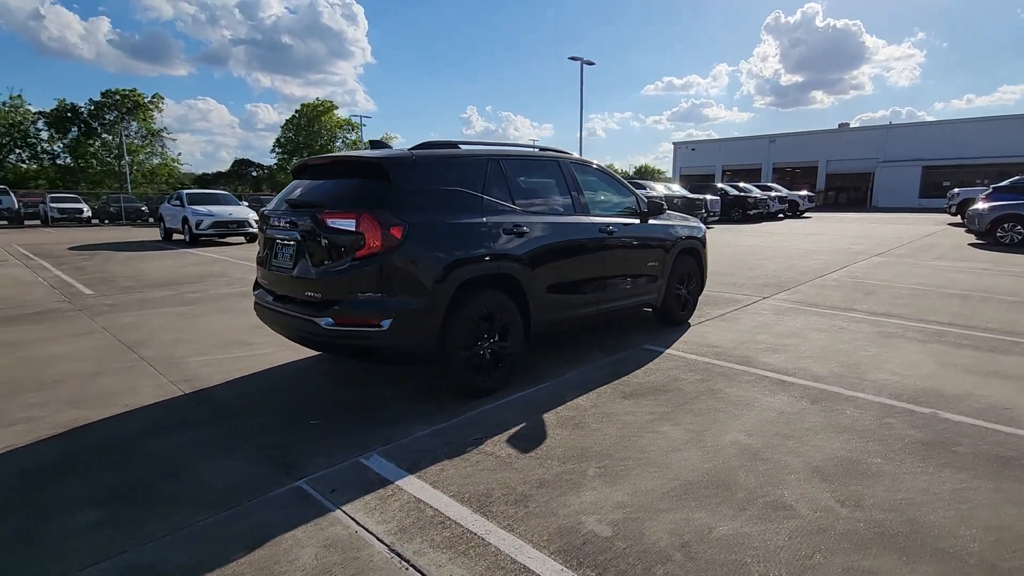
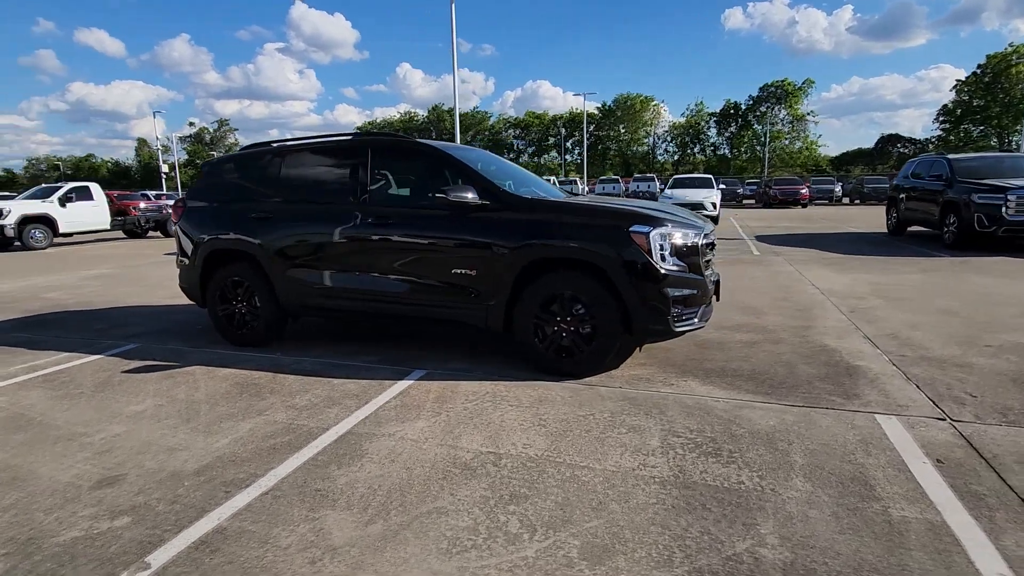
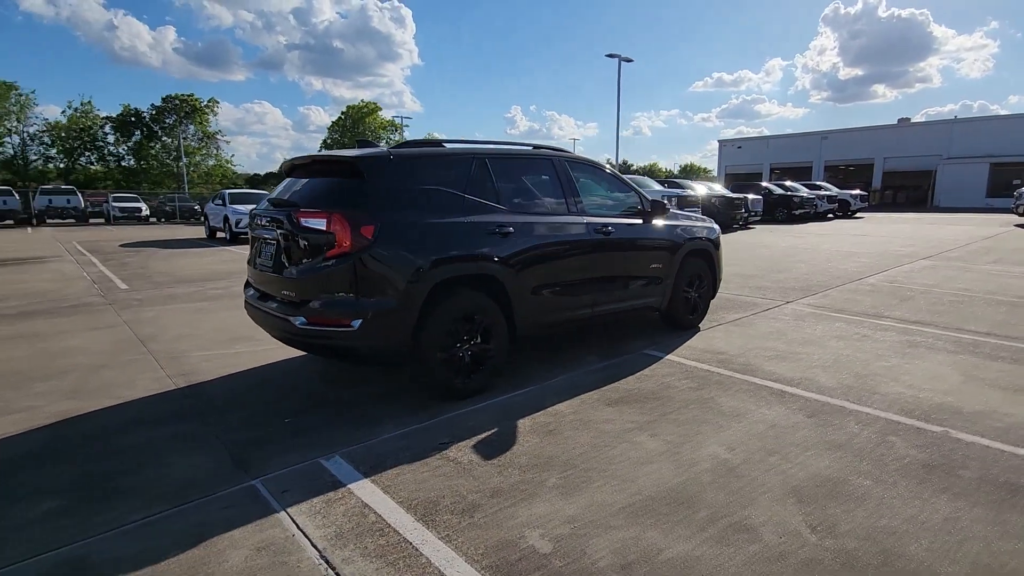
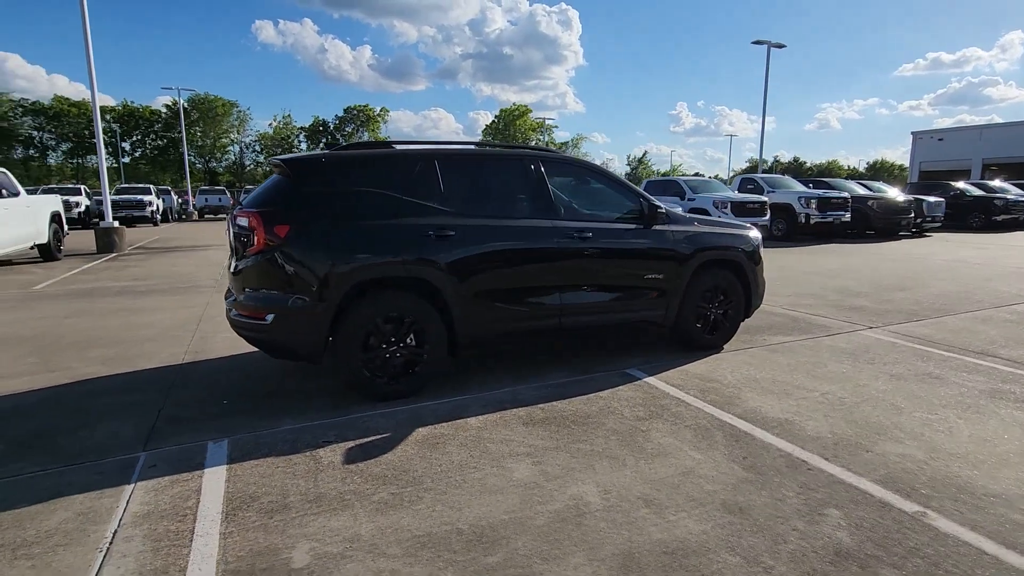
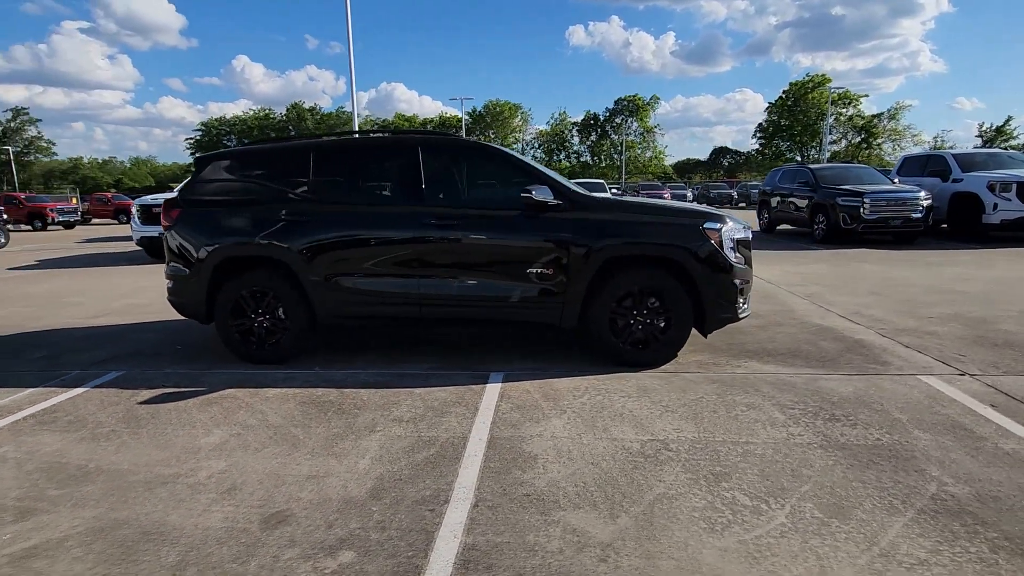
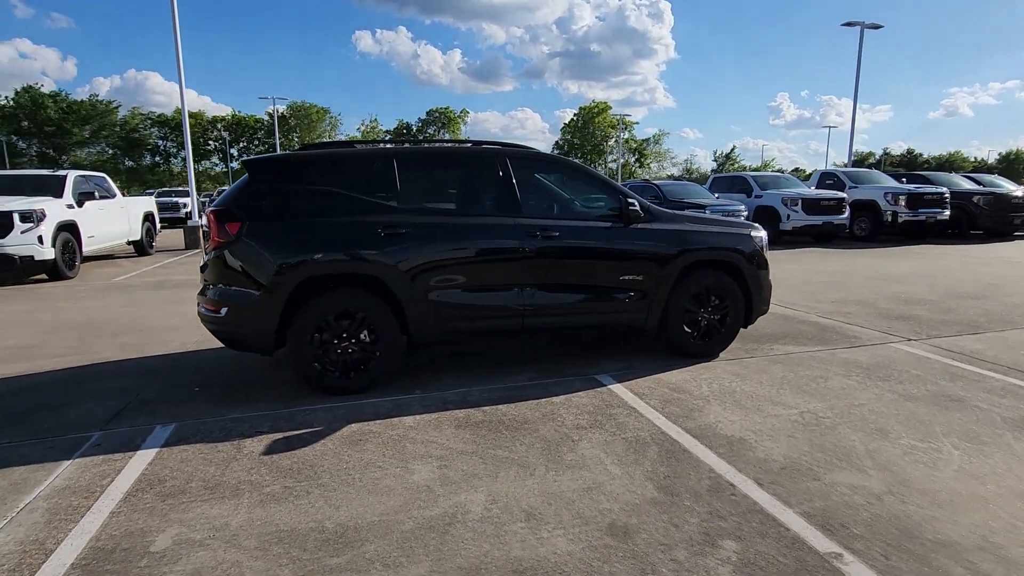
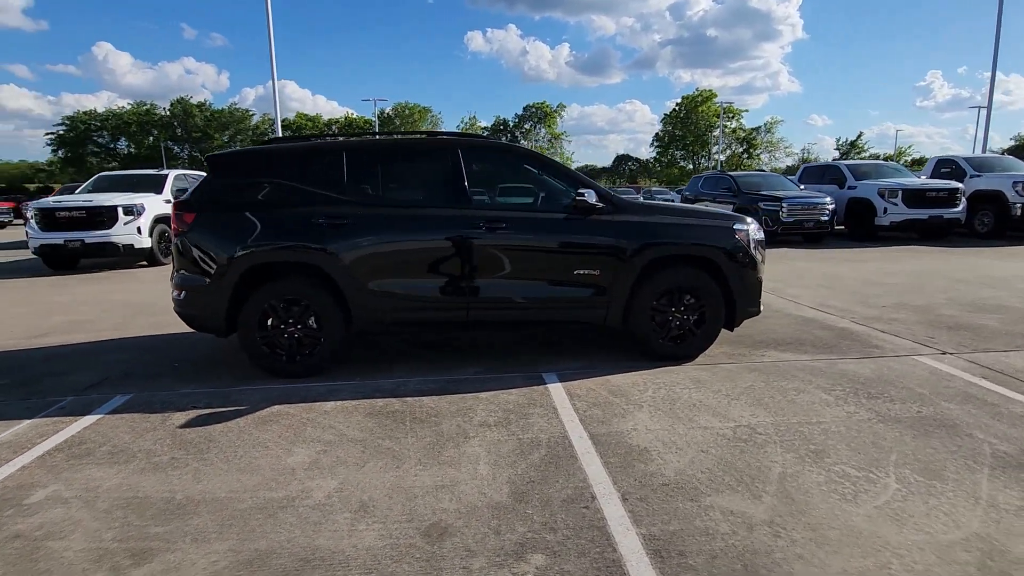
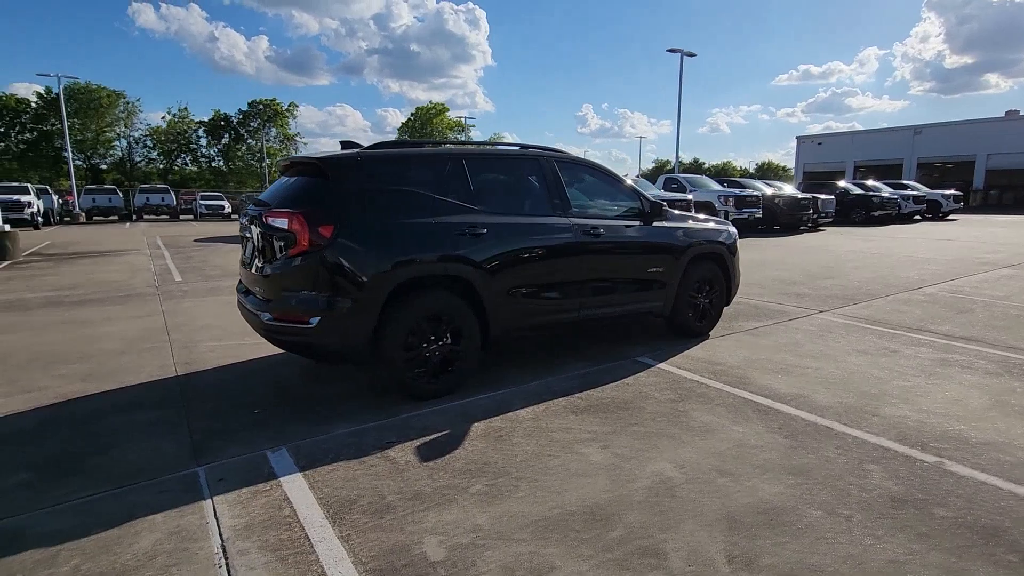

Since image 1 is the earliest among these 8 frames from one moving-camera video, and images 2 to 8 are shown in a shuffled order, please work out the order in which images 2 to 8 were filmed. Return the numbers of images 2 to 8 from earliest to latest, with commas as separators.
3, 8, 4, 6, 7, 5, 2
